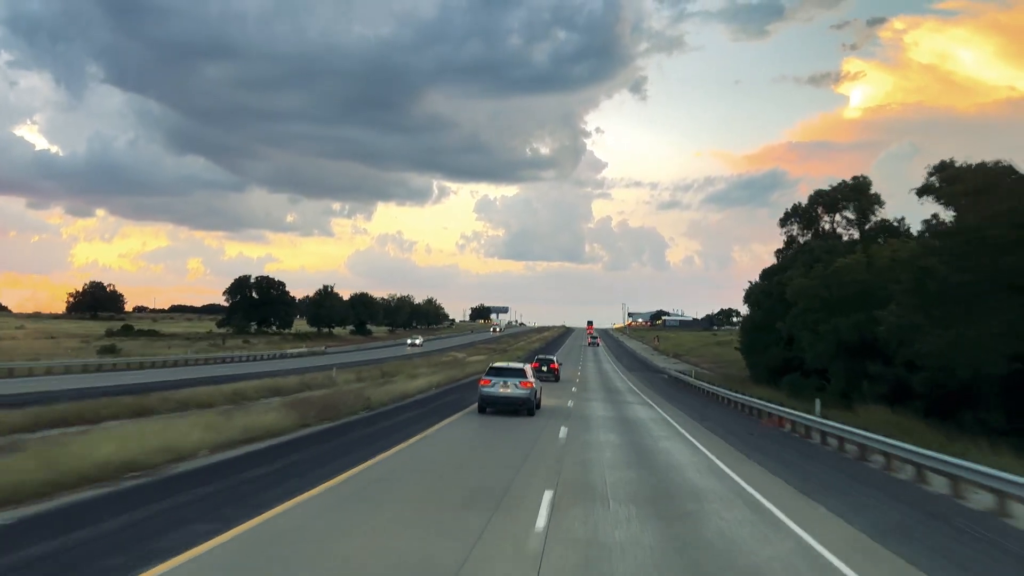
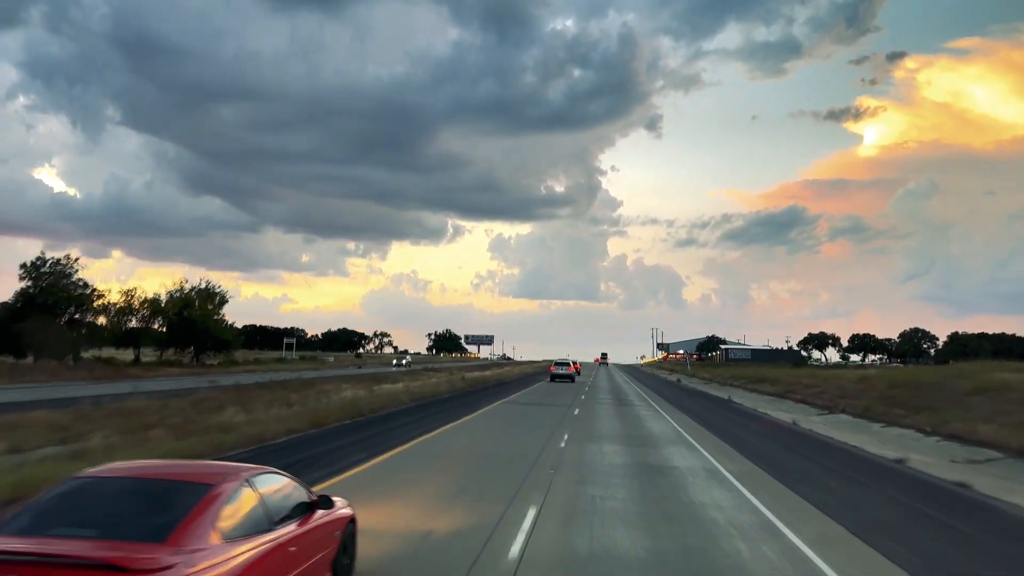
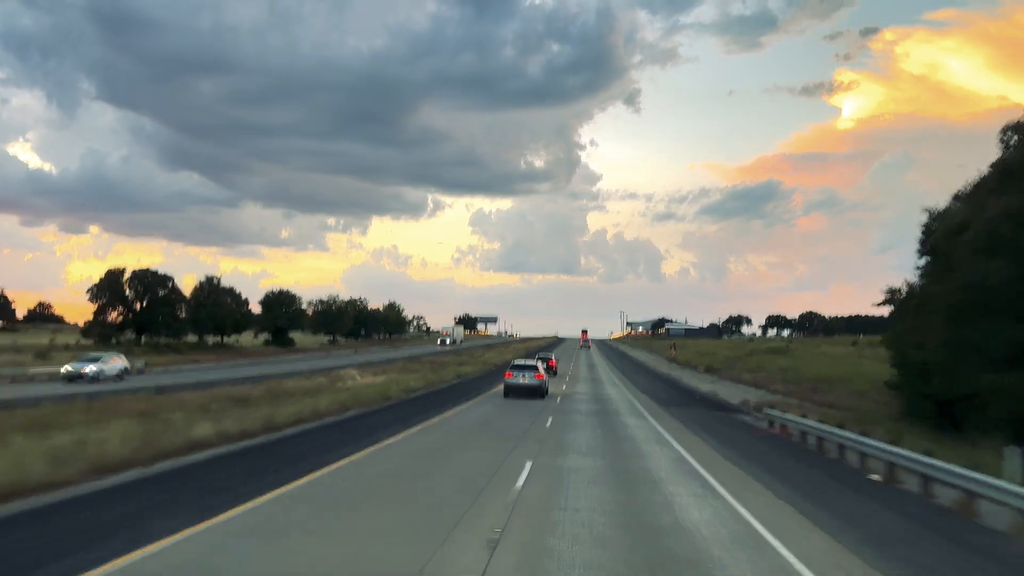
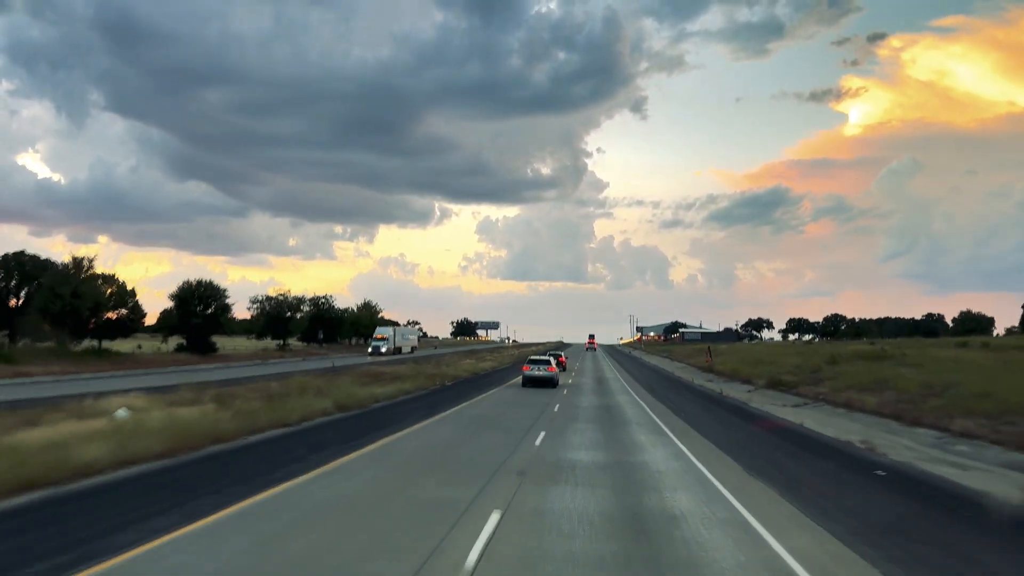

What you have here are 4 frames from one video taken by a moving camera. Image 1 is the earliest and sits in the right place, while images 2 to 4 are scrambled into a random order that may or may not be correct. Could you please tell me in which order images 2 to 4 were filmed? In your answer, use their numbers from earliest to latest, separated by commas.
3, 4, 2
